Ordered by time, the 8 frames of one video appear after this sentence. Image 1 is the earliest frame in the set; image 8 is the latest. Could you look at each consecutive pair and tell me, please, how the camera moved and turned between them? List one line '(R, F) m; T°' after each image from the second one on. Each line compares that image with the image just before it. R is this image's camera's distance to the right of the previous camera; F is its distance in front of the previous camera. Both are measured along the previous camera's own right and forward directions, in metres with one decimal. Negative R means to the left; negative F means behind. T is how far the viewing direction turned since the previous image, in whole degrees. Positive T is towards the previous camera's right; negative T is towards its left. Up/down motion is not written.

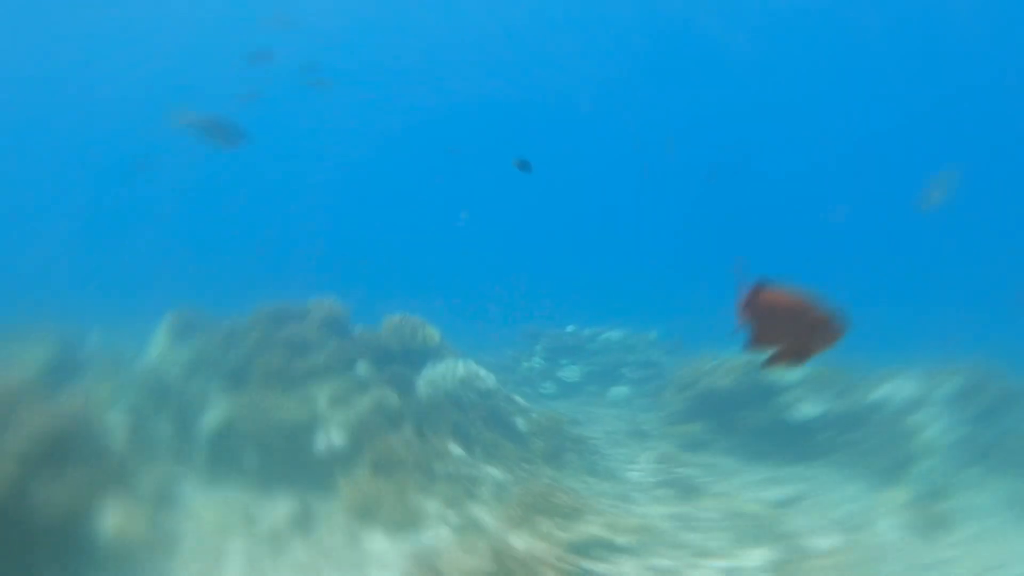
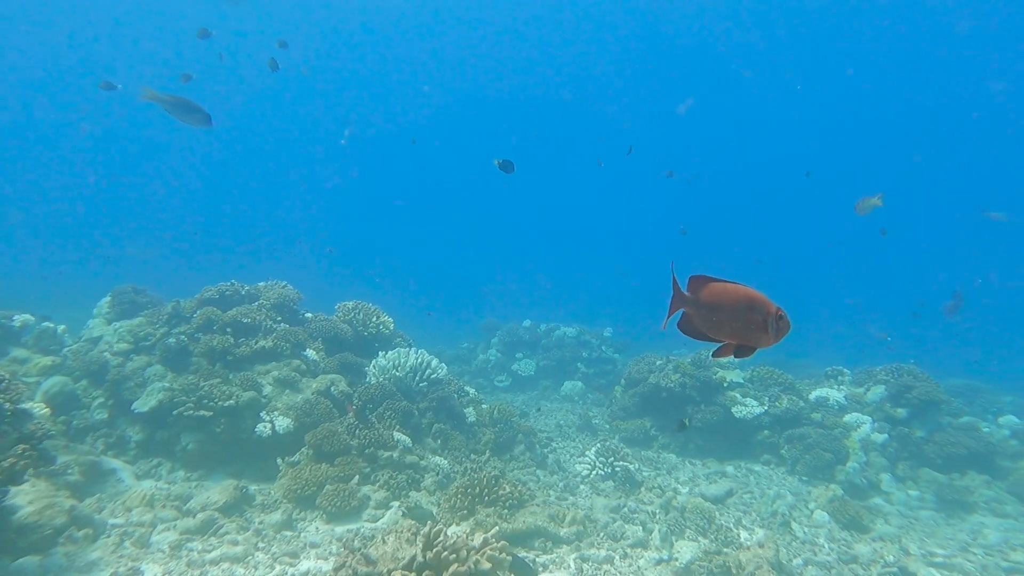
(+0.1, 0.0) m; +4°
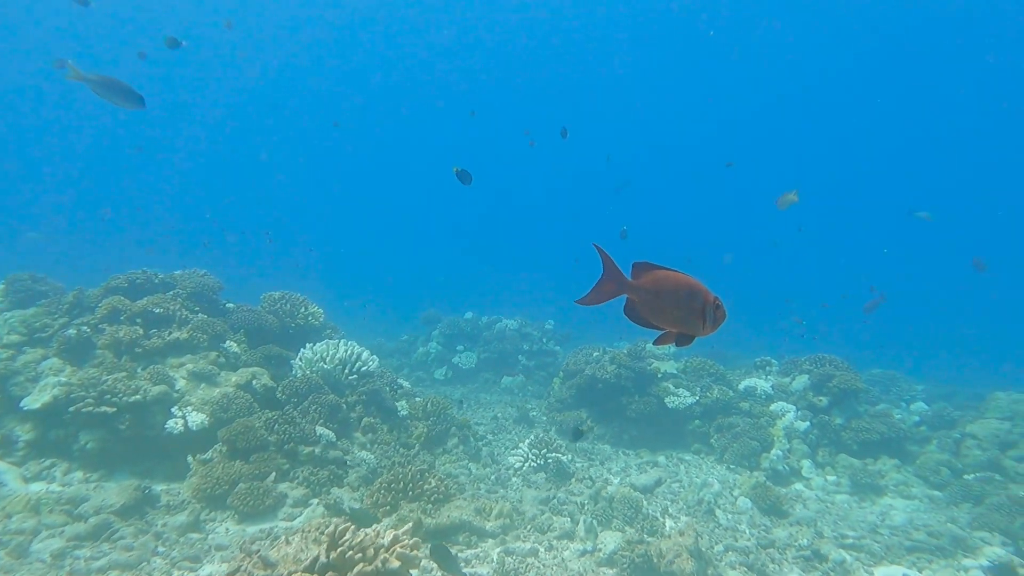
(+0.3, +0.1) m; +5°
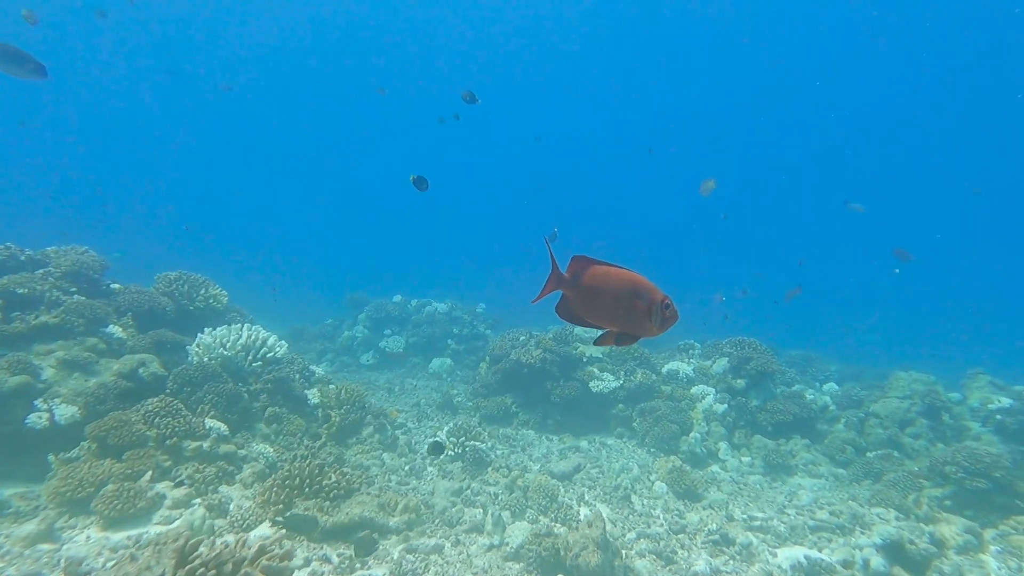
(+0.4, +0.4) m; +6°
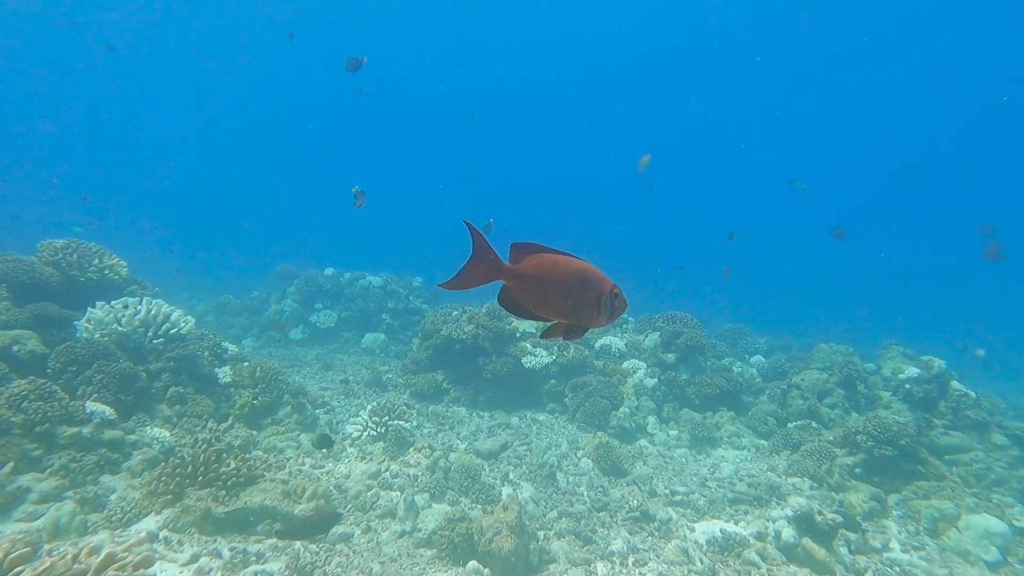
(+0.3, +0.3) m; +5°
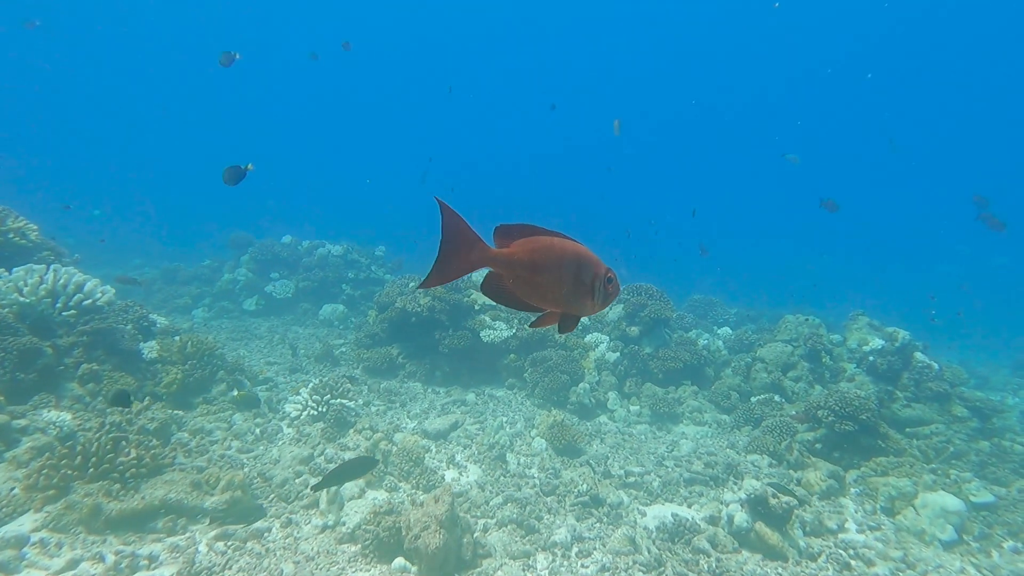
(+0.4, +0.6) m; +2°
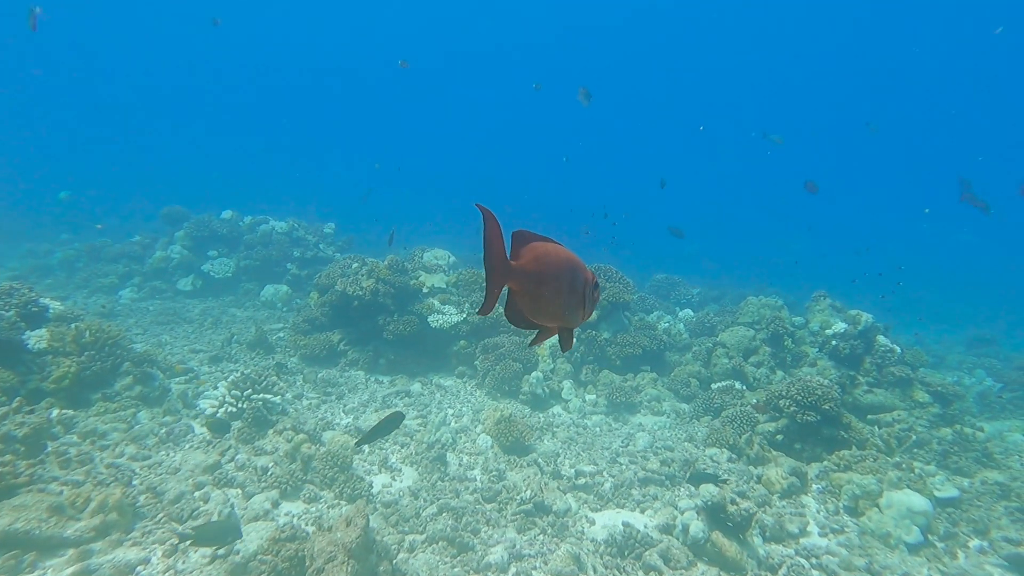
(+0.3, +0.8) m; +3°
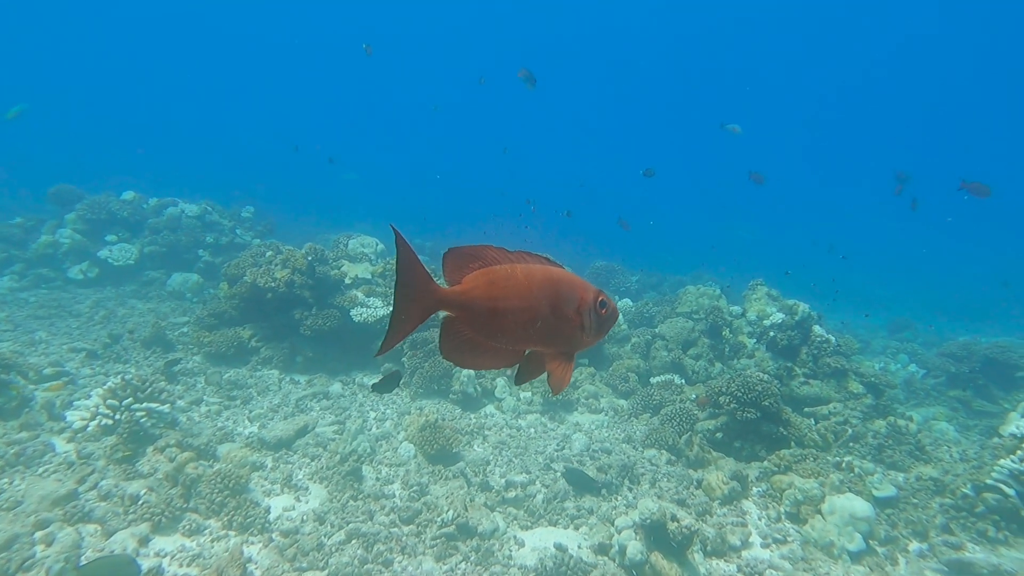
(+0.2, +0.7) m; +6°
